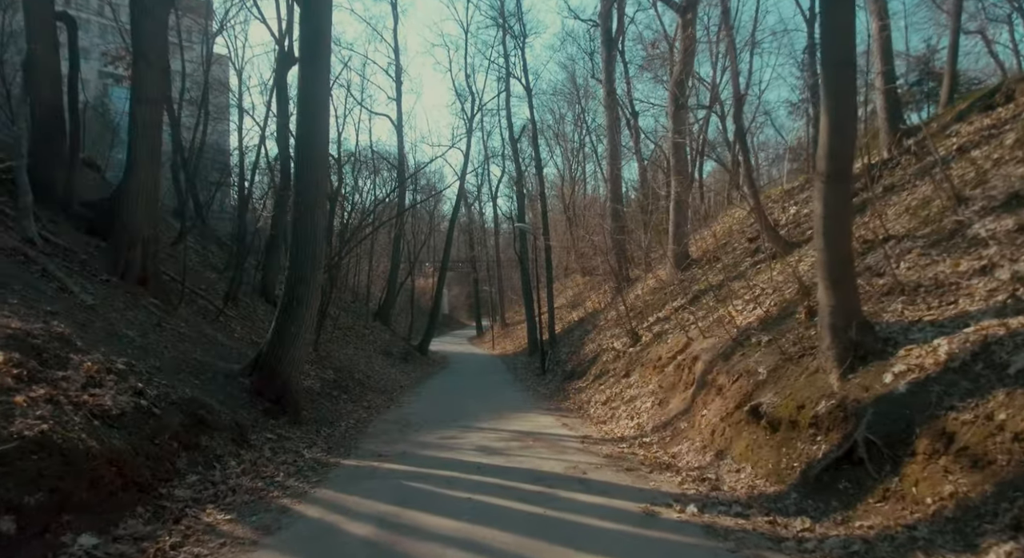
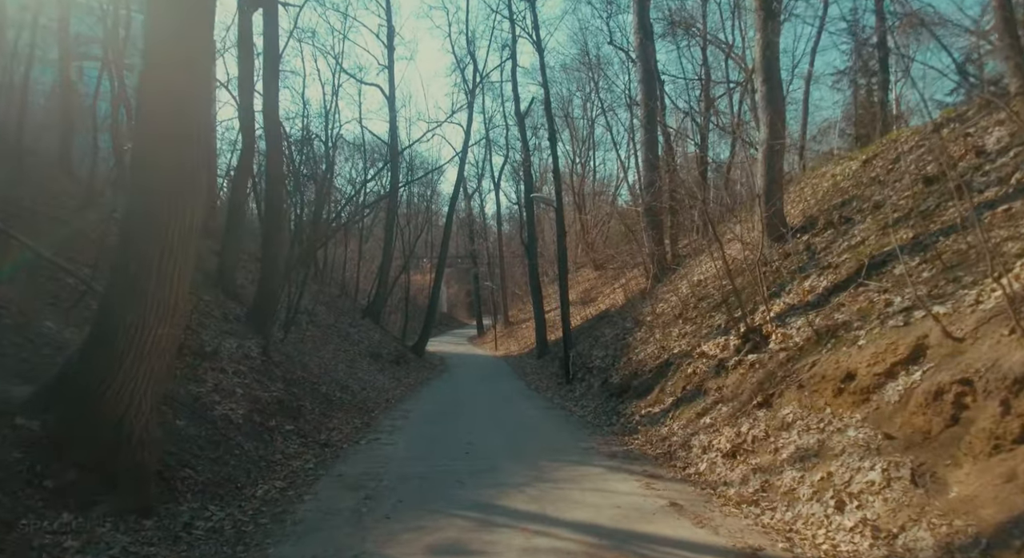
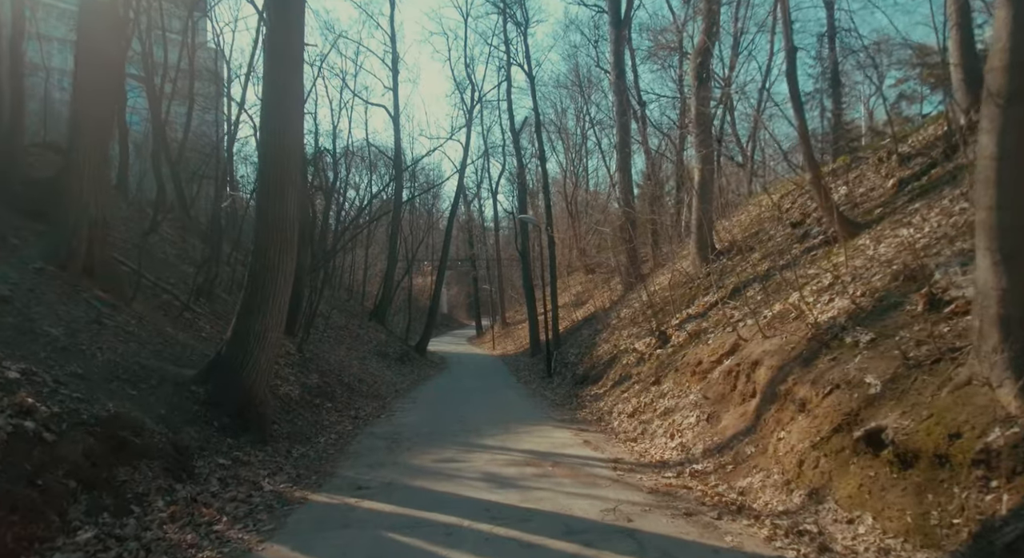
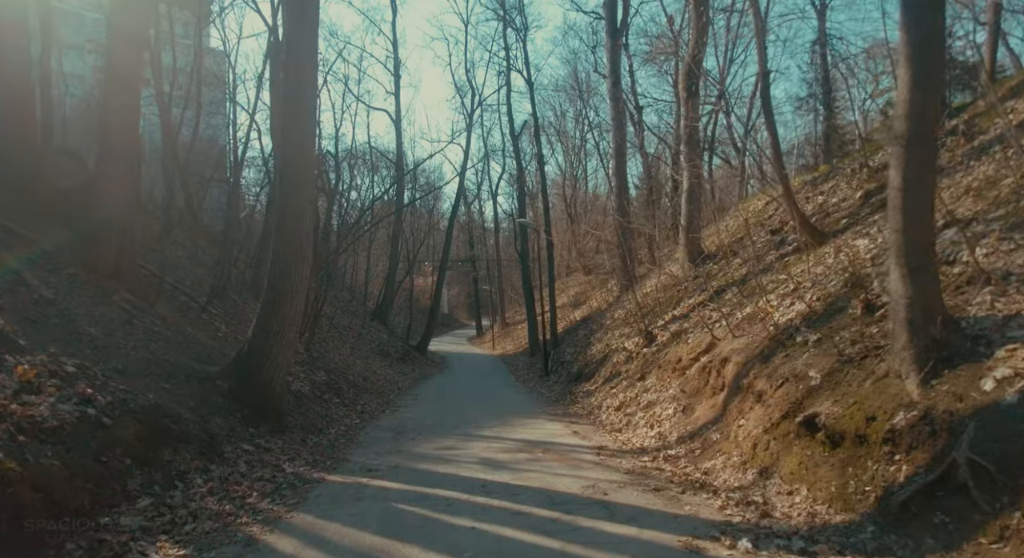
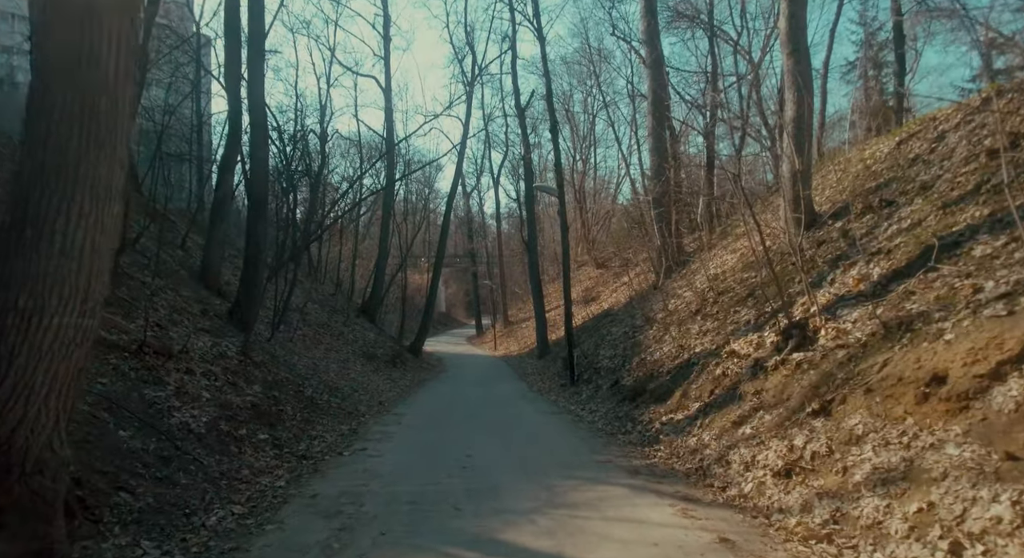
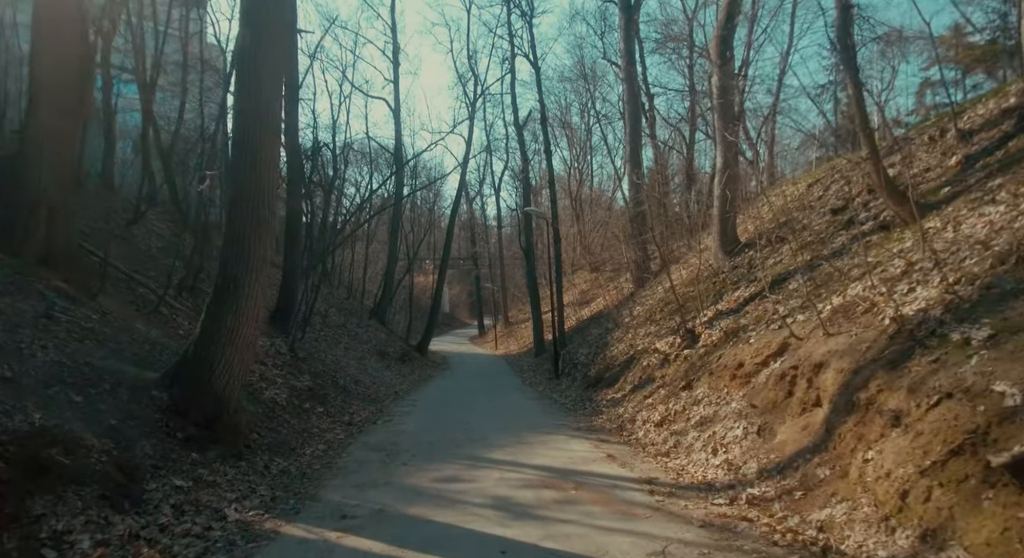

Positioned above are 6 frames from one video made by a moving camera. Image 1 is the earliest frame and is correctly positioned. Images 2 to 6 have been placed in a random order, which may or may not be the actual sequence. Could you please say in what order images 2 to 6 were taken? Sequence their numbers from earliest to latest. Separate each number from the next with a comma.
4, 3, 6, 2, 5
